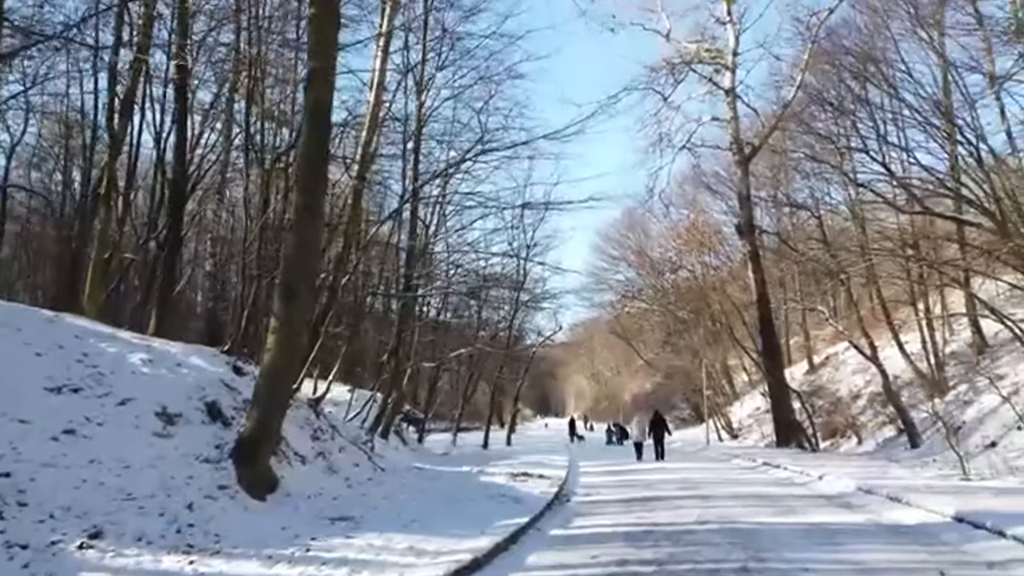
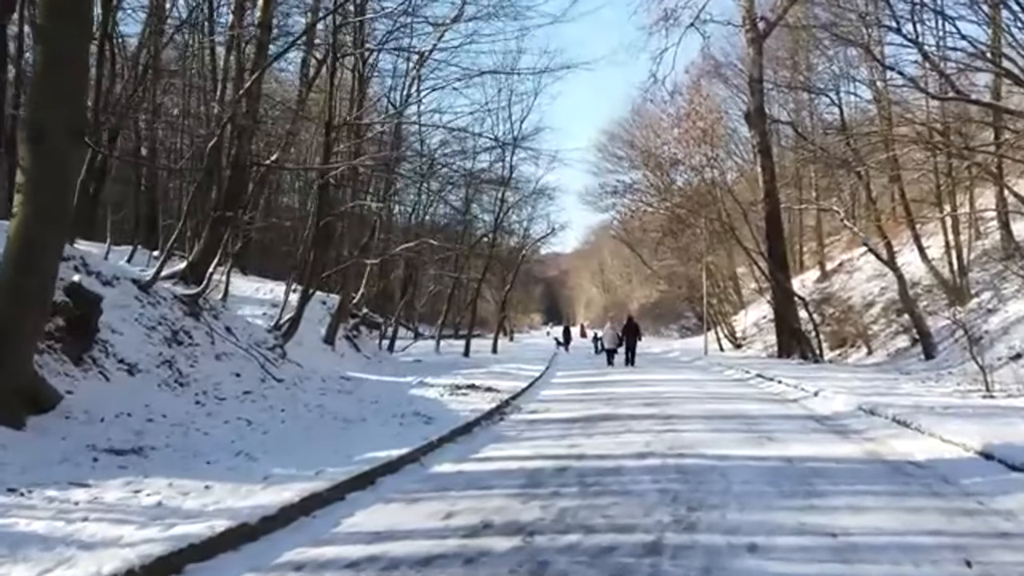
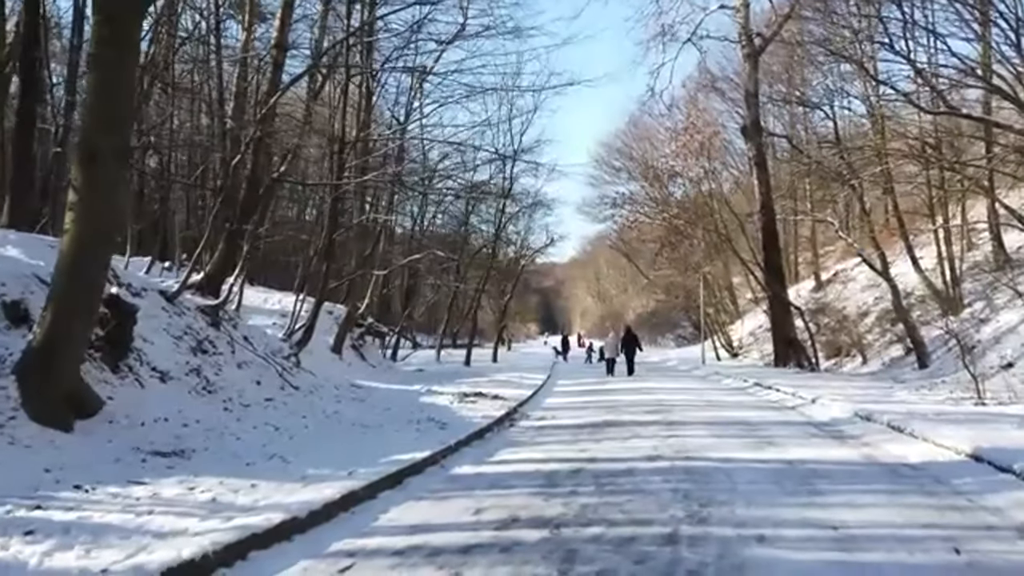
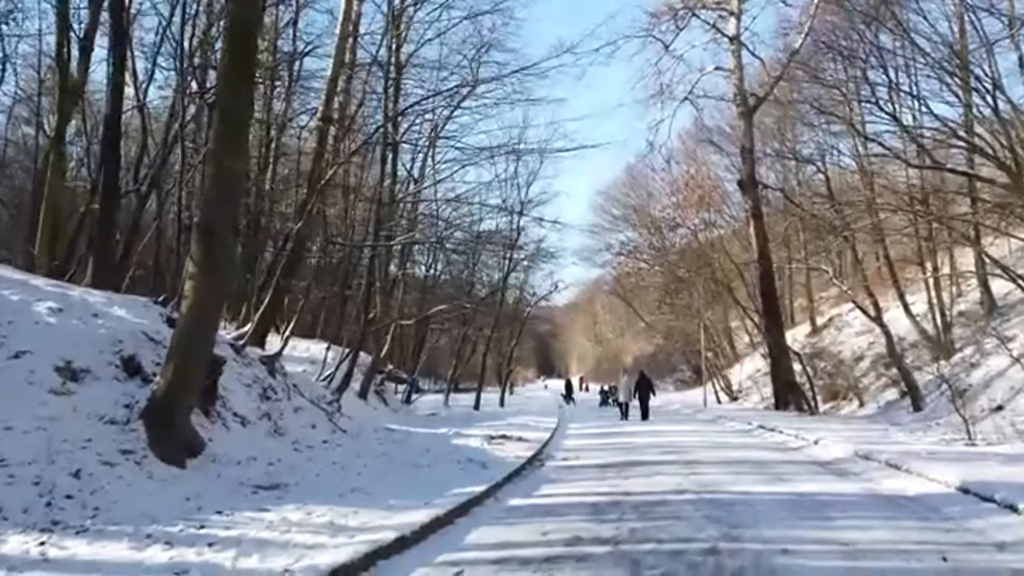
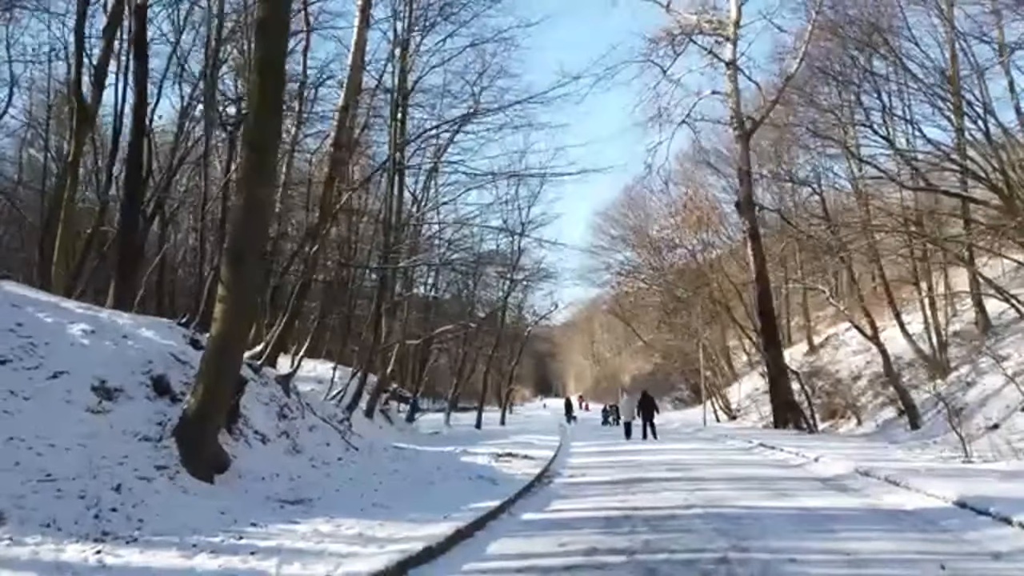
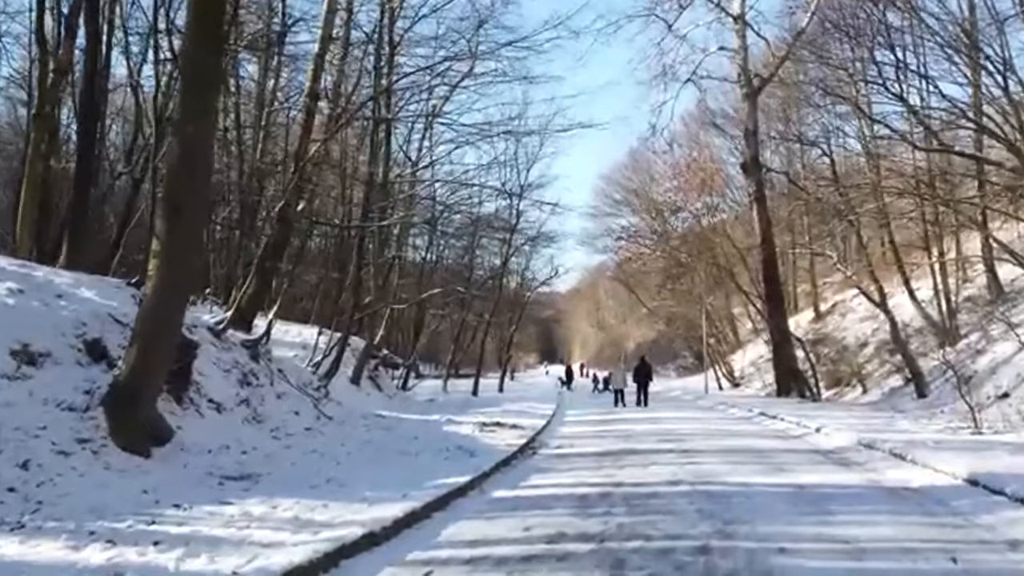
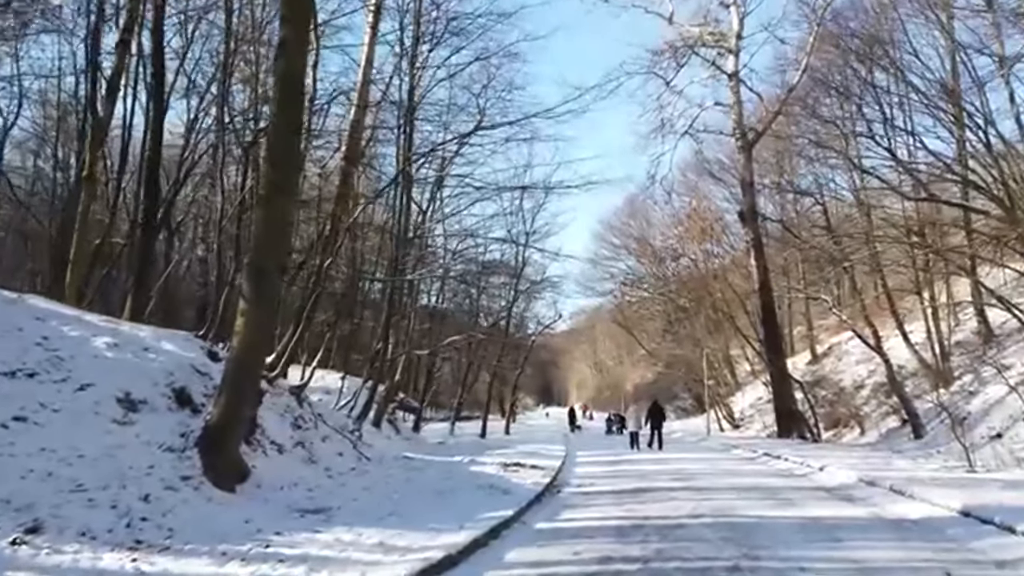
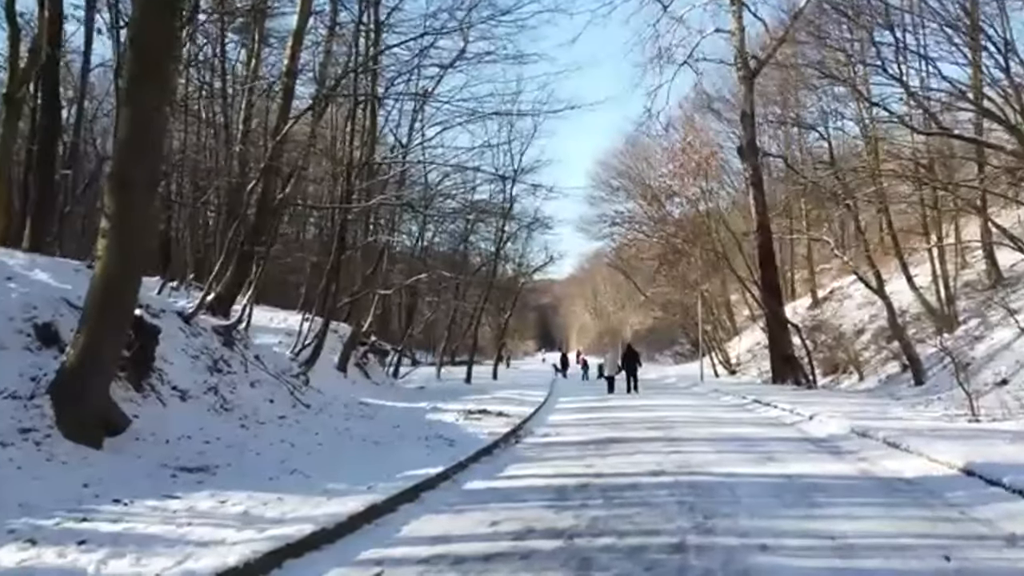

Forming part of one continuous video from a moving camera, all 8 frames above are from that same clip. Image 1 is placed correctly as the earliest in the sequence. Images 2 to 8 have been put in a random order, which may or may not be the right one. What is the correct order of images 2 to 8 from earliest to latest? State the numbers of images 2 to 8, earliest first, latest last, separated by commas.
7, 5, 4, 6, 8, 3, 2
